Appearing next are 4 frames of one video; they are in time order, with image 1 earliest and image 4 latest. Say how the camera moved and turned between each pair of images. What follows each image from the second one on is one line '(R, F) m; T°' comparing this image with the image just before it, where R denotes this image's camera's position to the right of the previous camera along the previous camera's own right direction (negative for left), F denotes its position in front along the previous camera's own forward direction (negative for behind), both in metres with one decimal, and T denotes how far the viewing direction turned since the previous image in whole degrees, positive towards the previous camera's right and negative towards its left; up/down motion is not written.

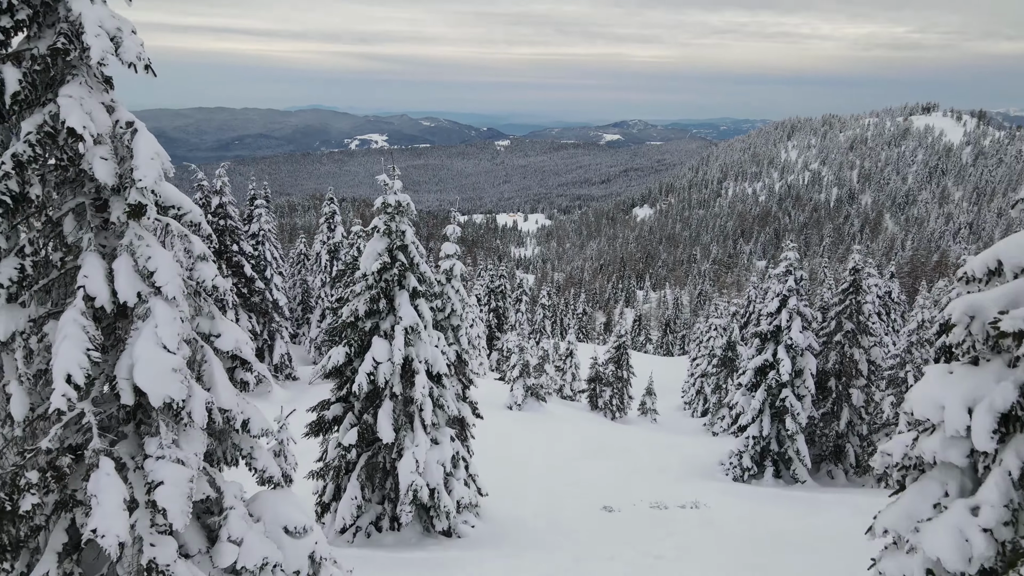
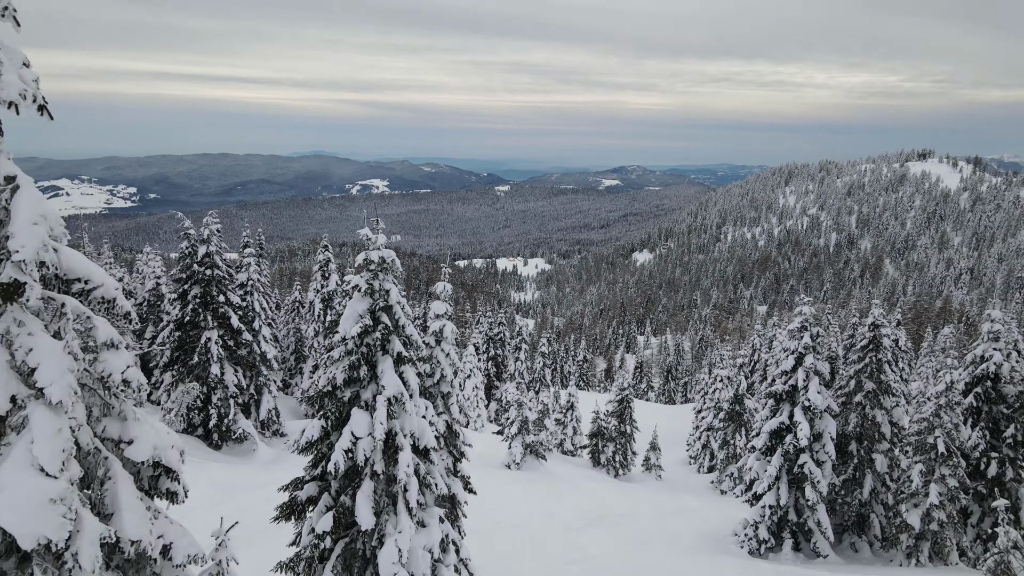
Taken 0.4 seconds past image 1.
(+0.1, +0.8) m; 0°
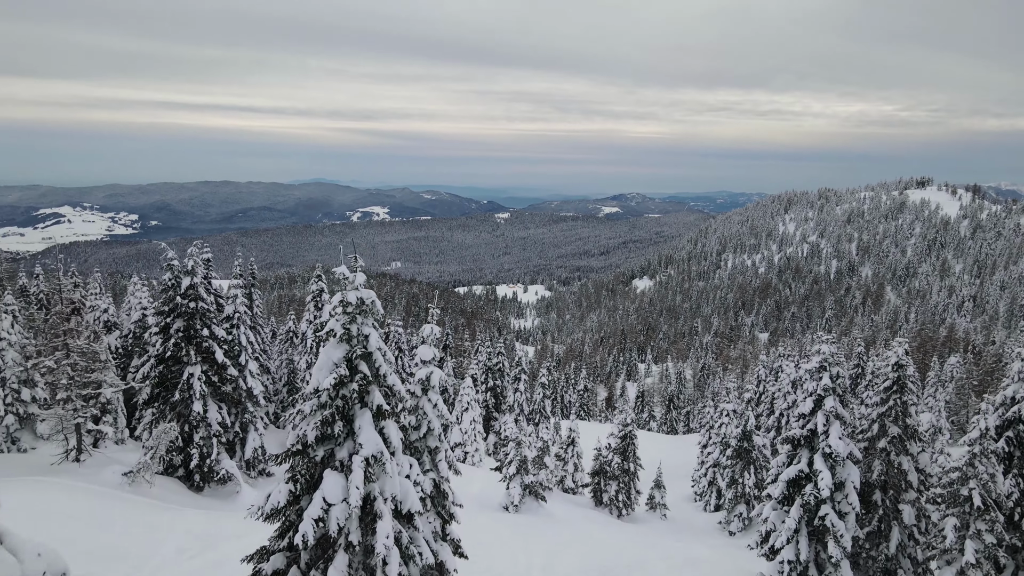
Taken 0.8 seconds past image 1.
(+0.1, +0.8) m; 0°
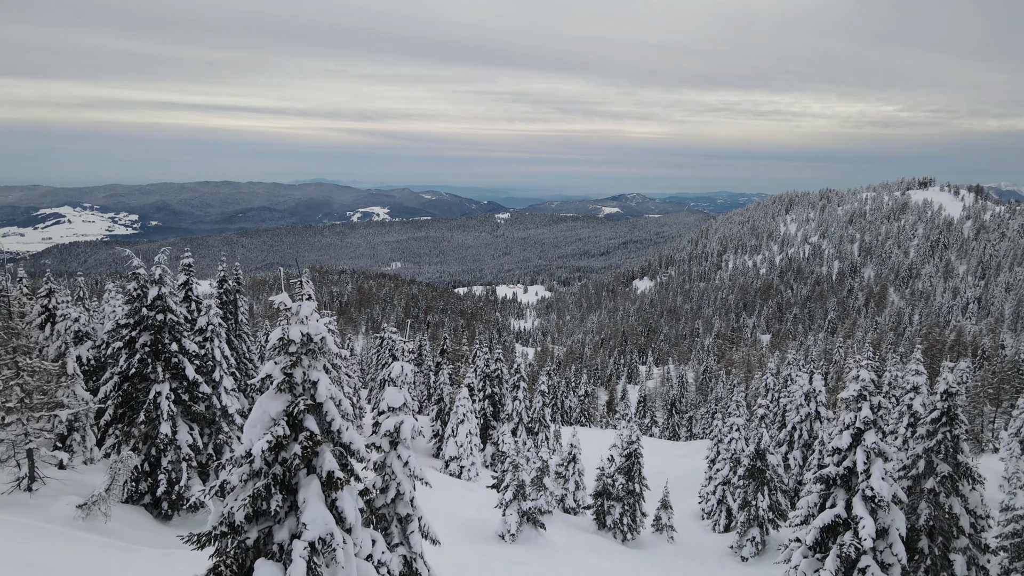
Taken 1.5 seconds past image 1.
(+0.1, +1.7) m; 0°
